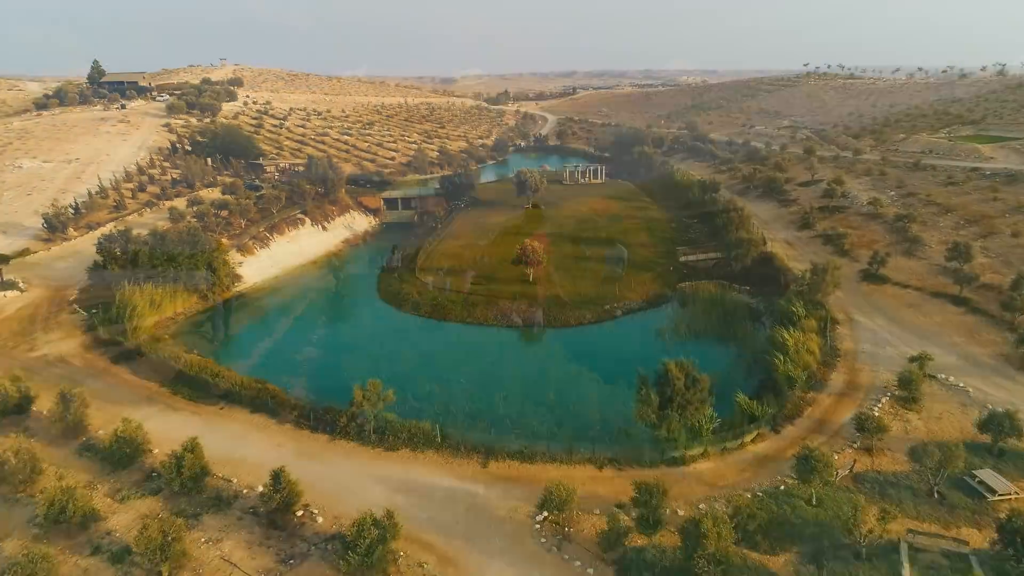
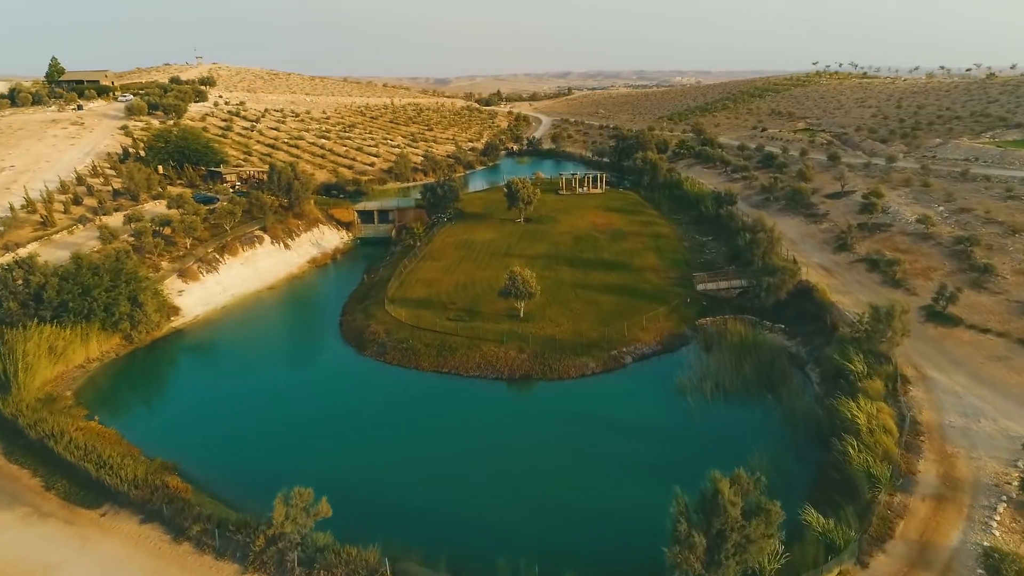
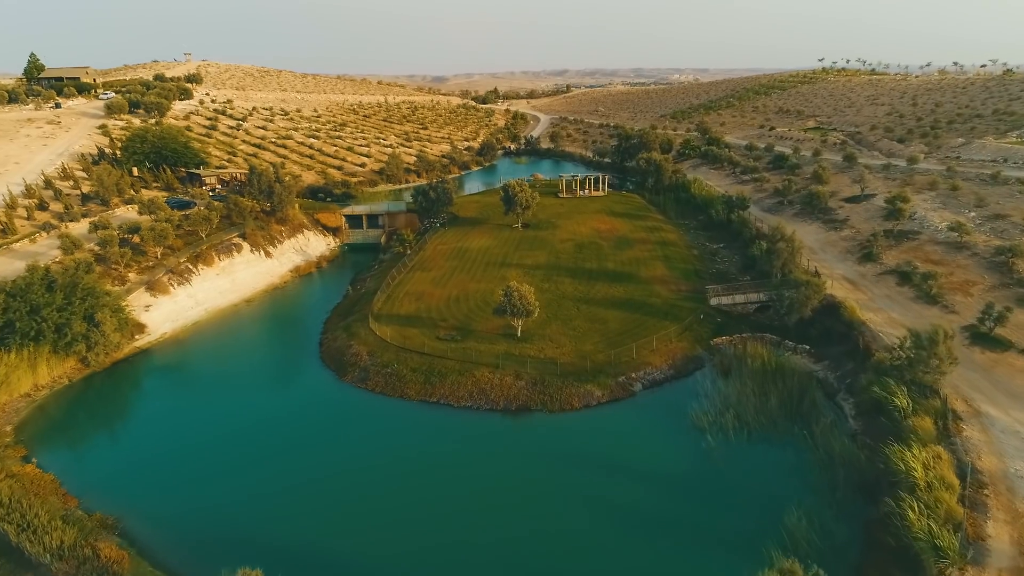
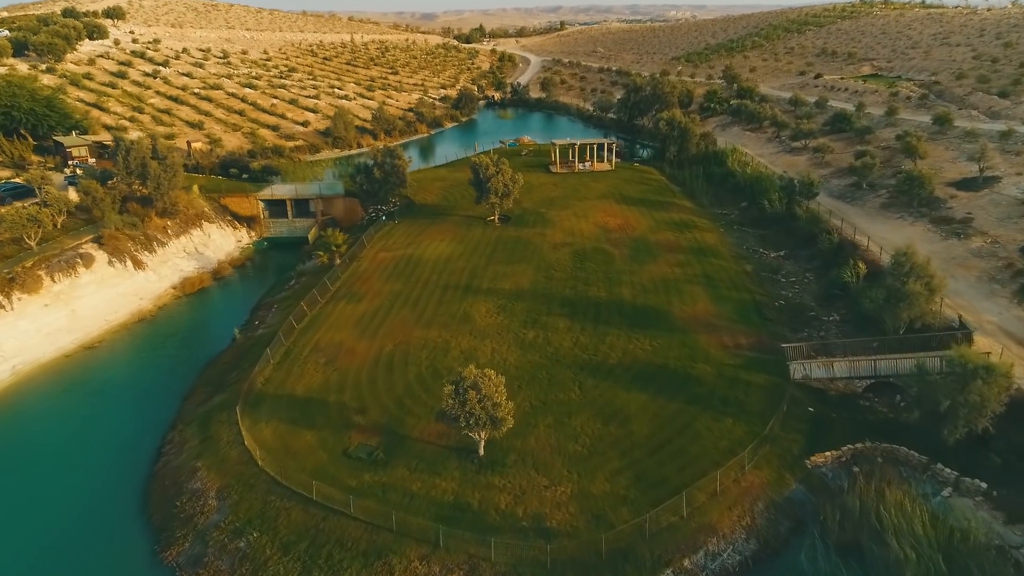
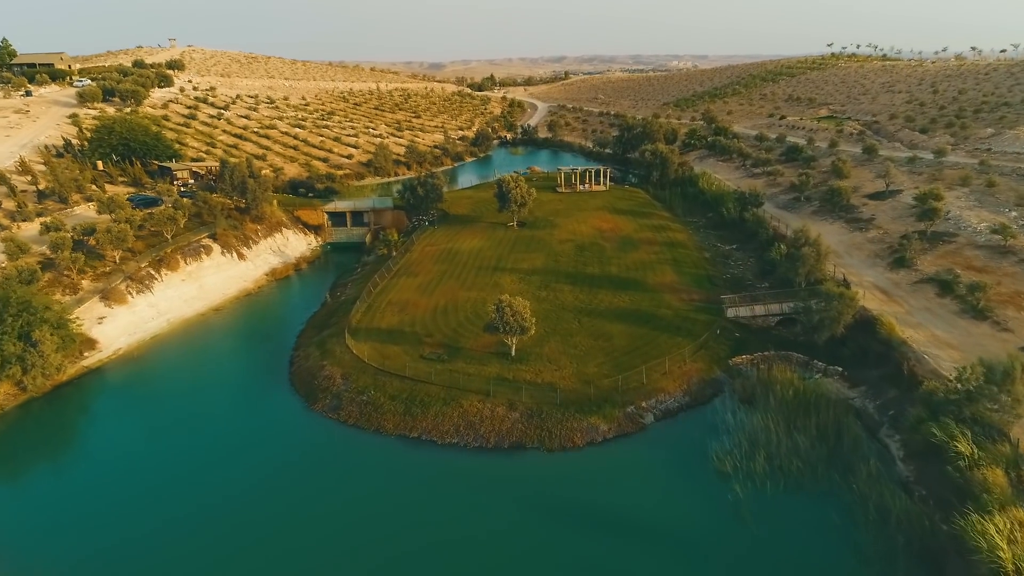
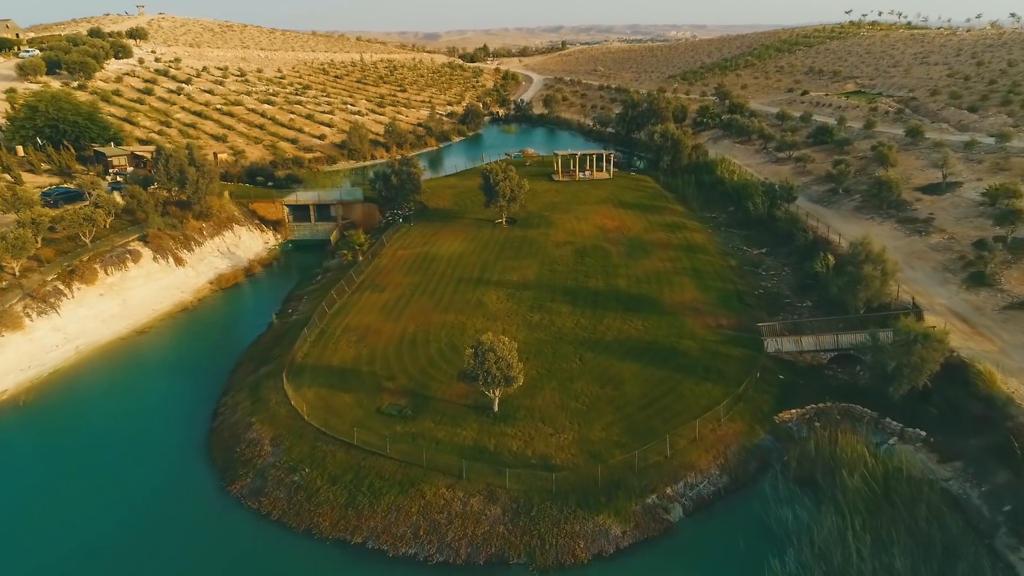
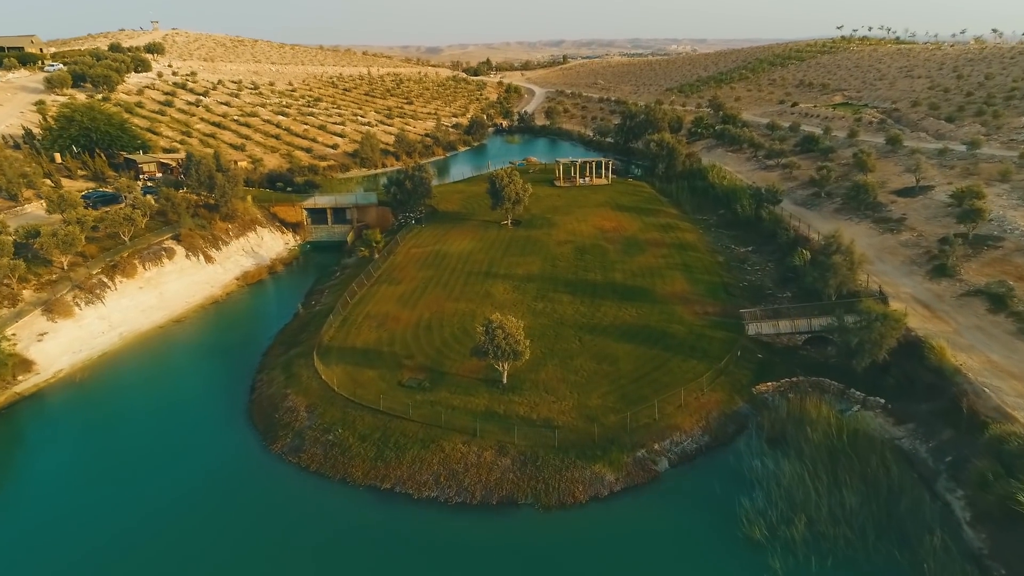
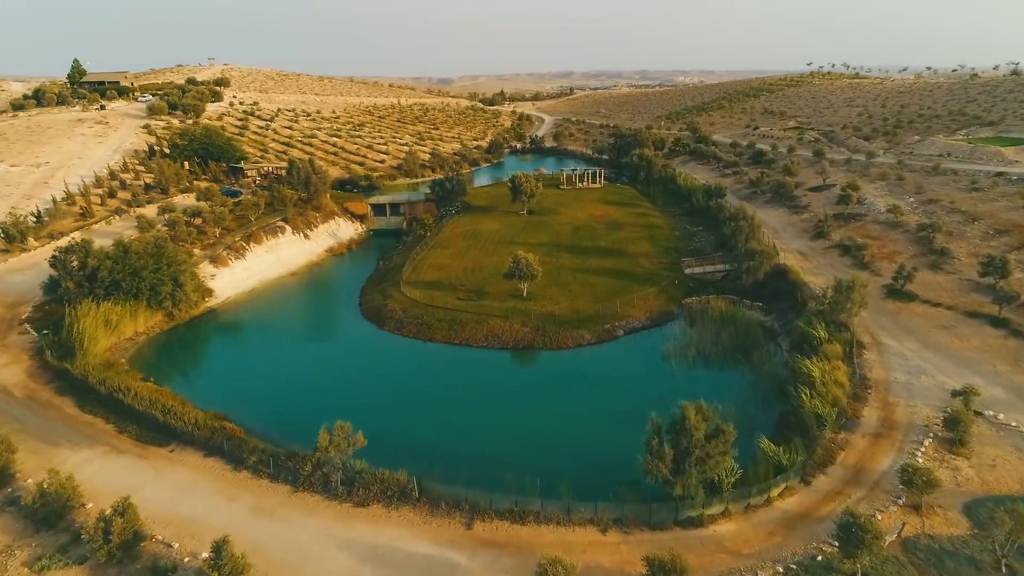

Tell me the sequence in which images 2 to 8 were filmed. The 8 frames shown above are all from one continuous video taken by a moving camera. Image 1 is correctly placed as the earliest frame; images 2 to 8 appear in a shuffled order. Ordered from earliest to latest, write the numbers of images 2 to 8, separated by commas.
8, 2, 3, 5, 7, 6, 4
